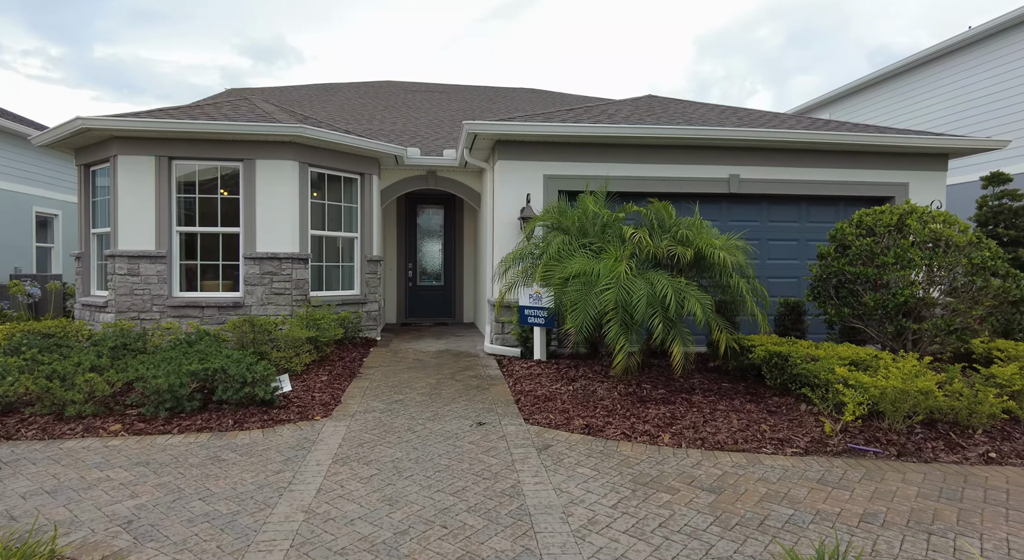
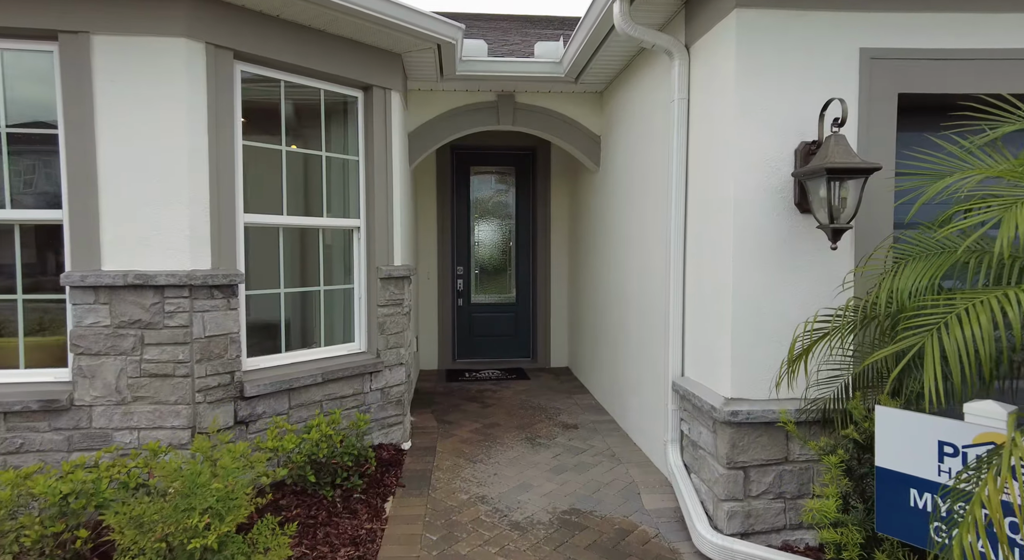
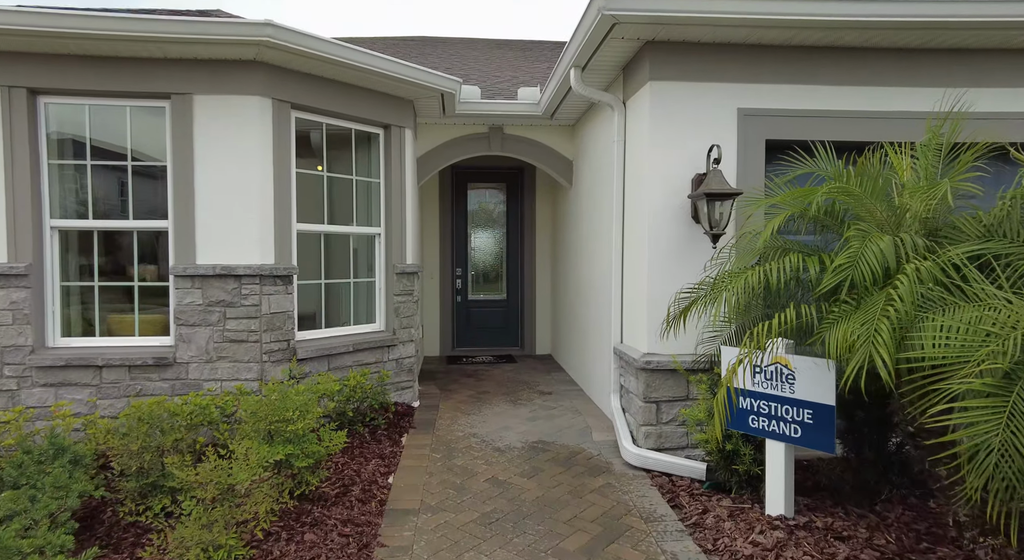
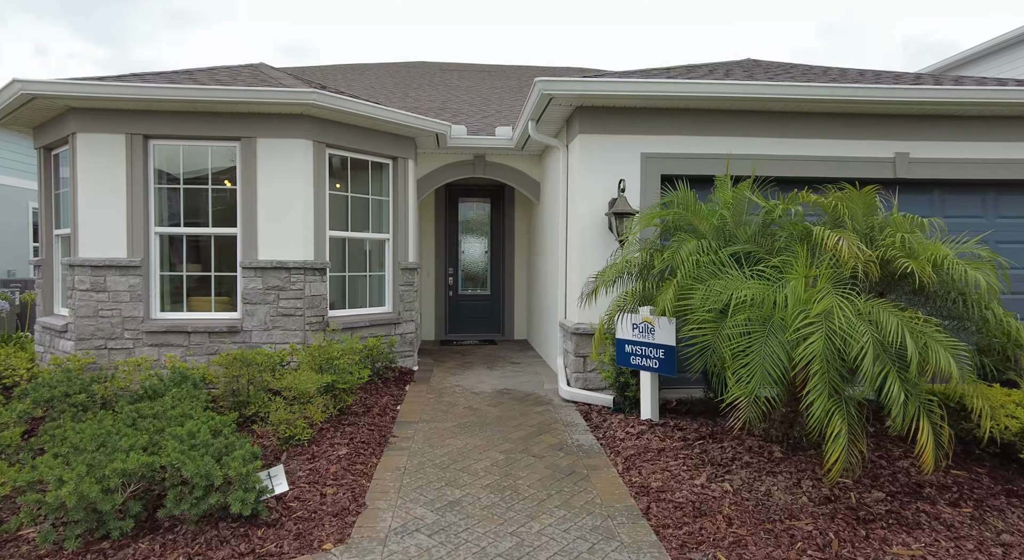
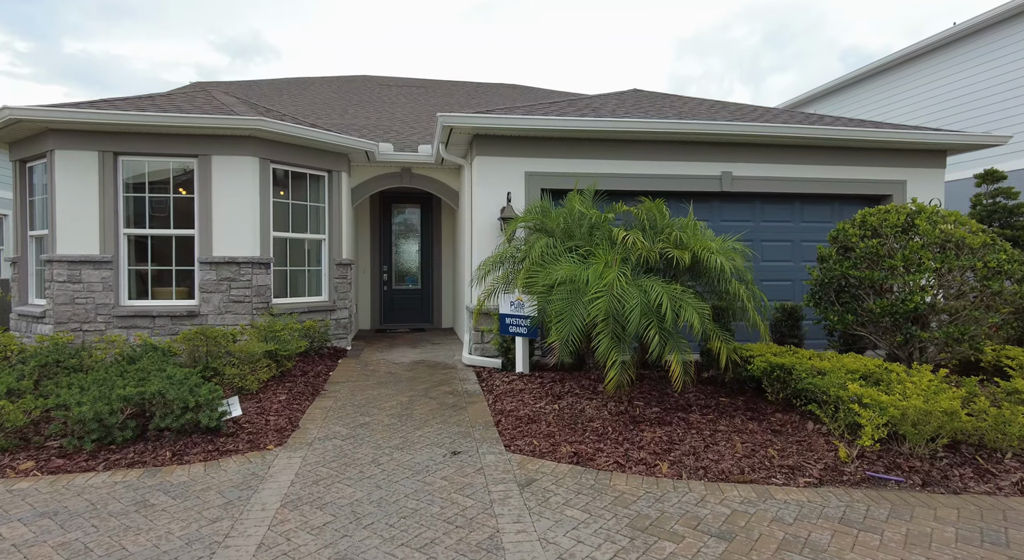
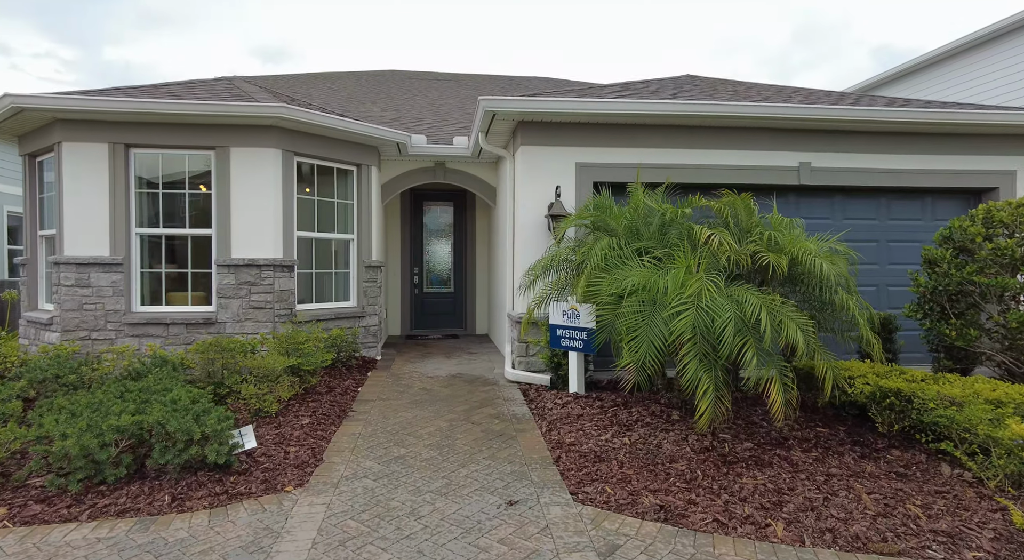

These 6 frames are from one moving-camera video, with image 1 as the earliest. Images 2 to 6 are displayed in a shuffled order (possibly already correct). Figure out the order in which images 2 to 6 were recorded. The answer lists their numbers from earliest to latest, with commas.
5, 6, 4, 3, 2
